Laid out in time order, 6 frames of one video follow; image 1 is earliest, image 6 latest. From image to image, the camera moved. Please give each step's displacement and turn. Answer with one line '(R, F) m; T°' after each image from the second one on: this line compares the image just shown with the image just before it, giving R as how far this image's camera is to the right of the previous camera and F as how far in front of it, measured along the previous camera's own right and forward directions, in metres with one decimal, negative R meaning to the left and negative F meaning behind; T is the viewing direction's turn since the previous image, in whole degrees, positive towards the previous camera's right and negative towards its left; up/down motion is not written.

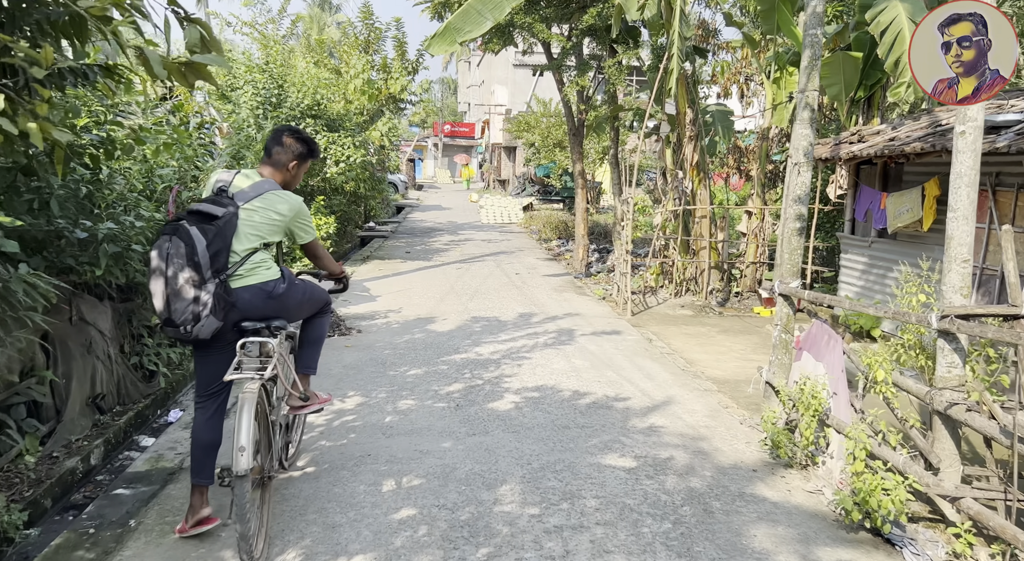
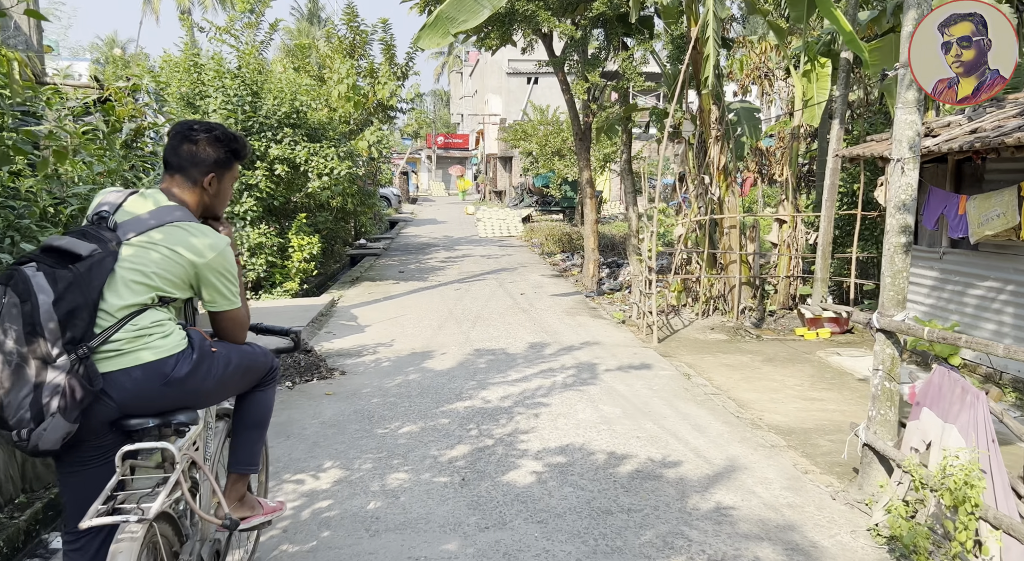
(-0.1, +1.1) m; 0°
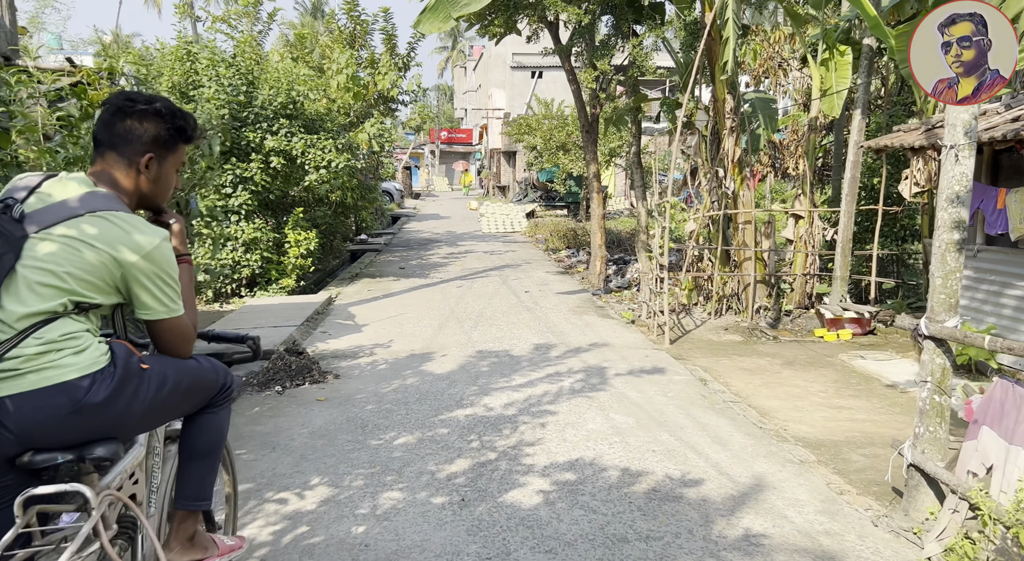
(0.0, +0.4) m; 0°
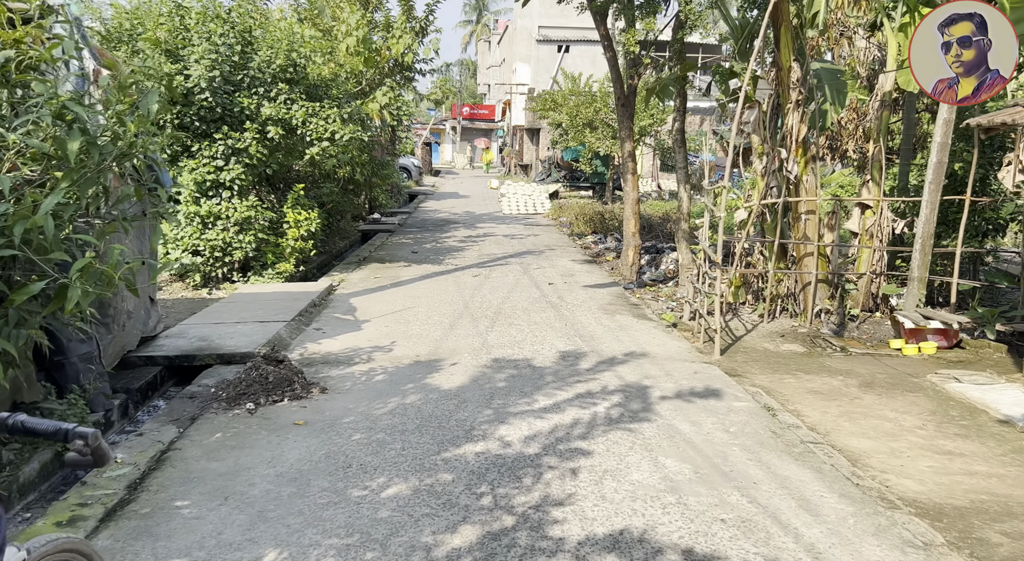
(0.0, +1.1) m; -2°
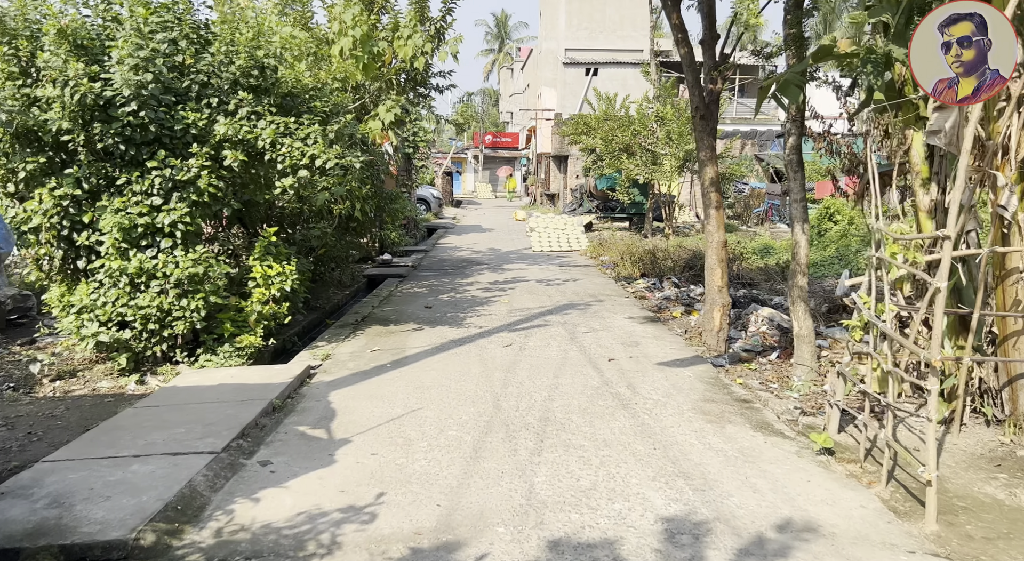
(-0.2, +2.5) m; -2°
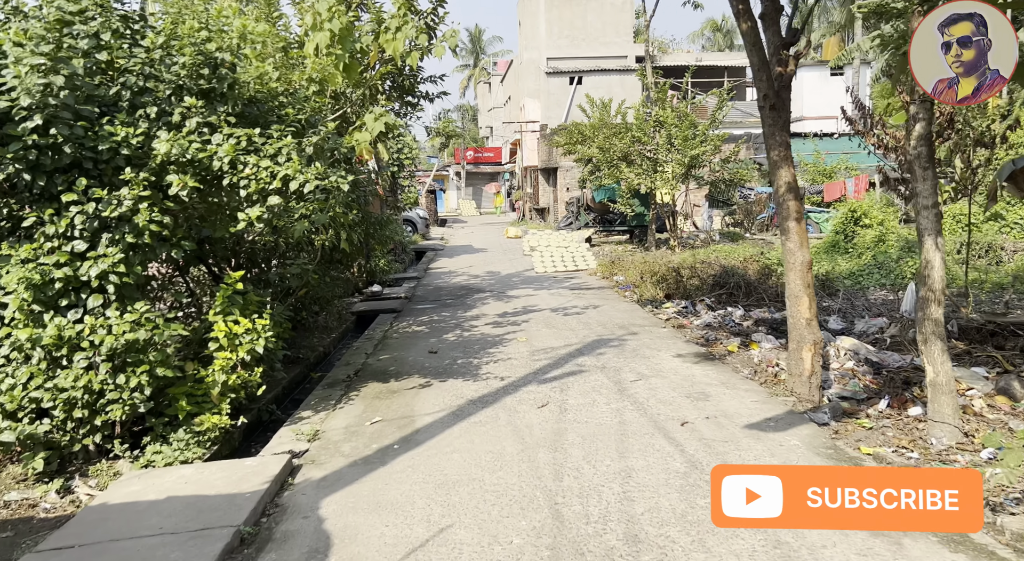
(-0.4, +1.5) m; +1°
